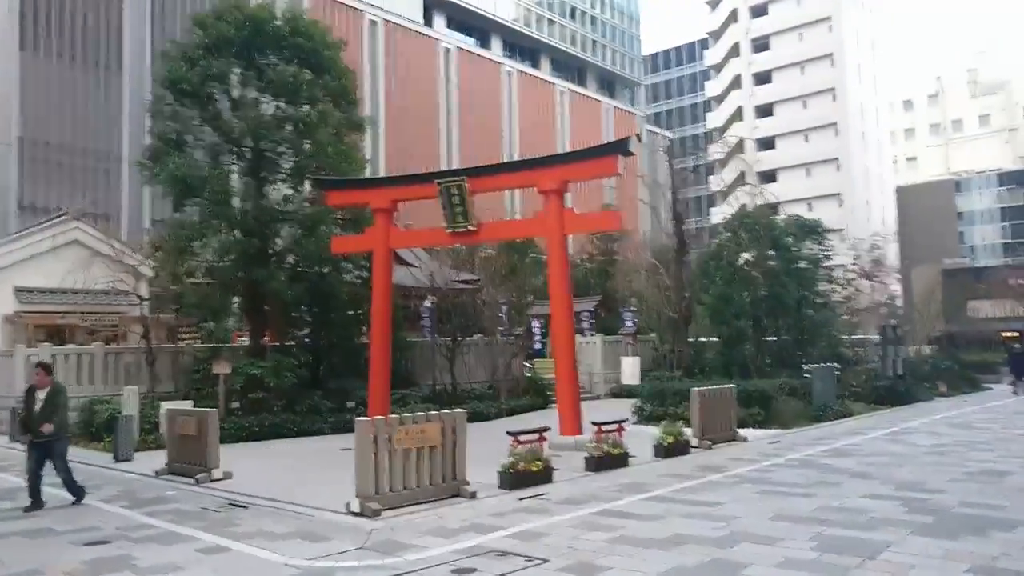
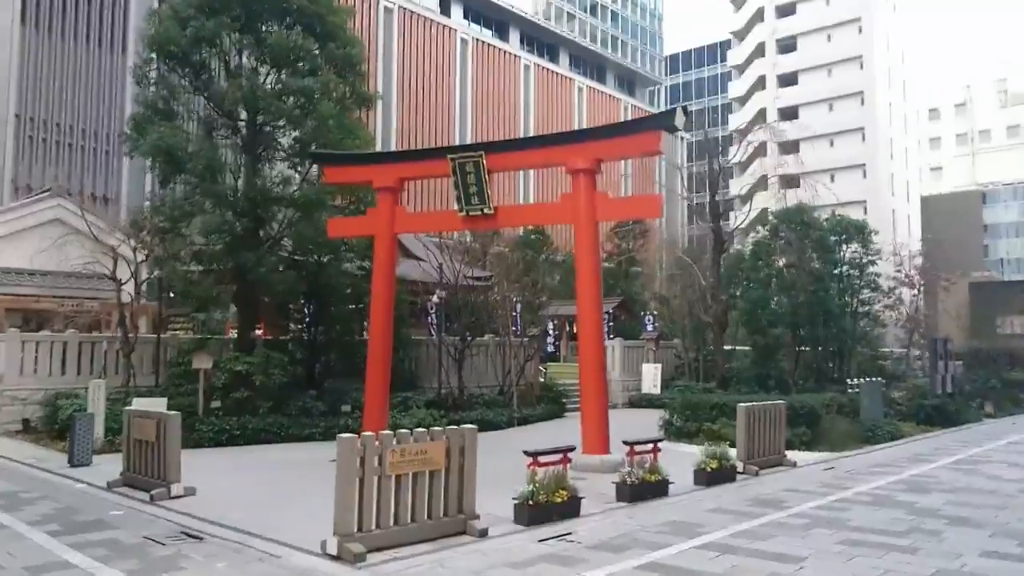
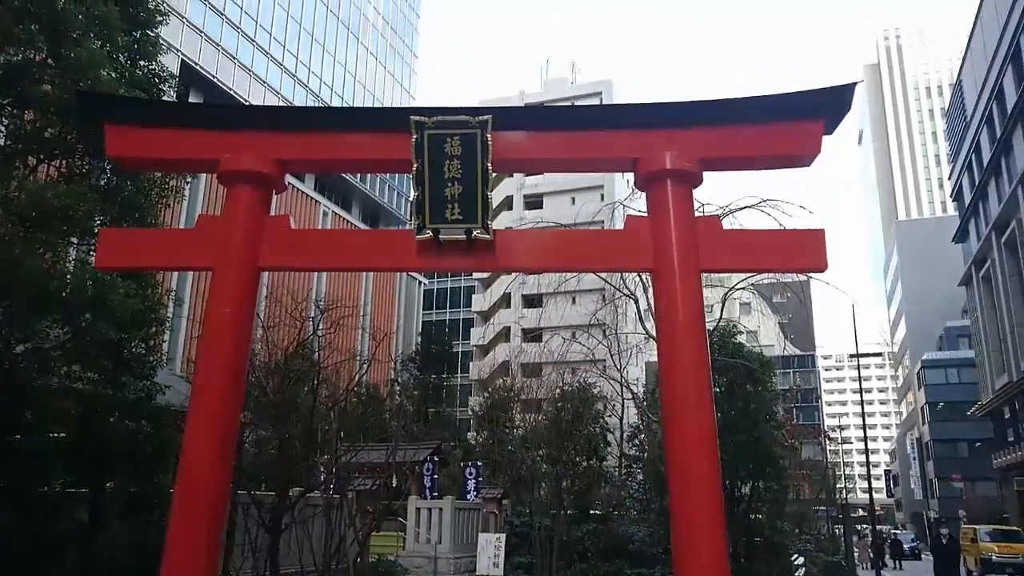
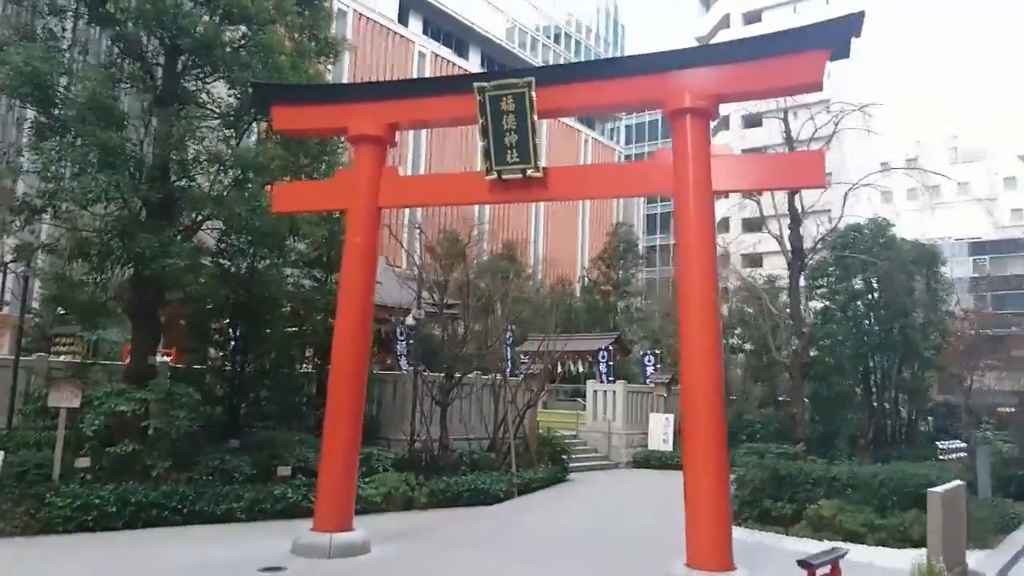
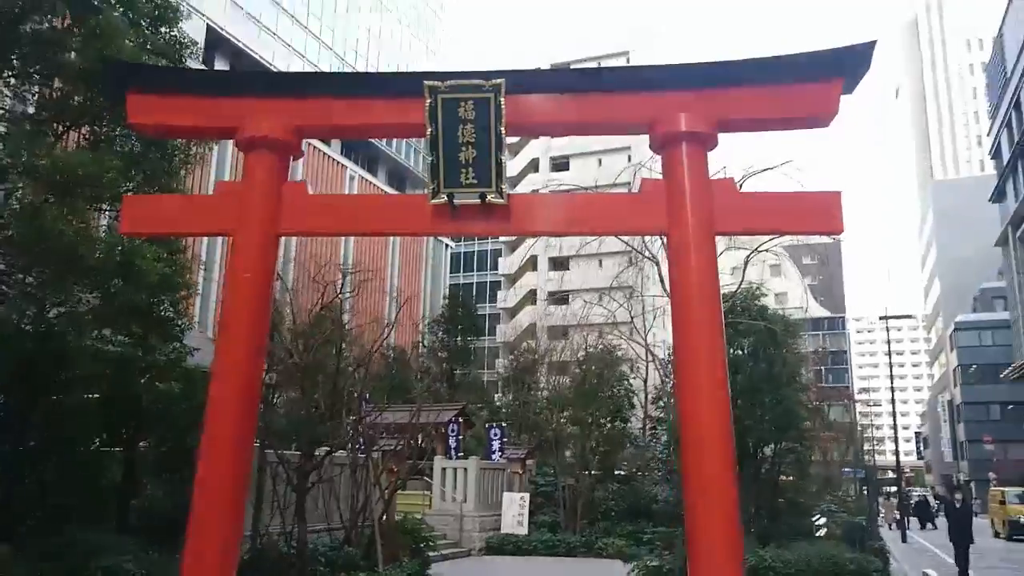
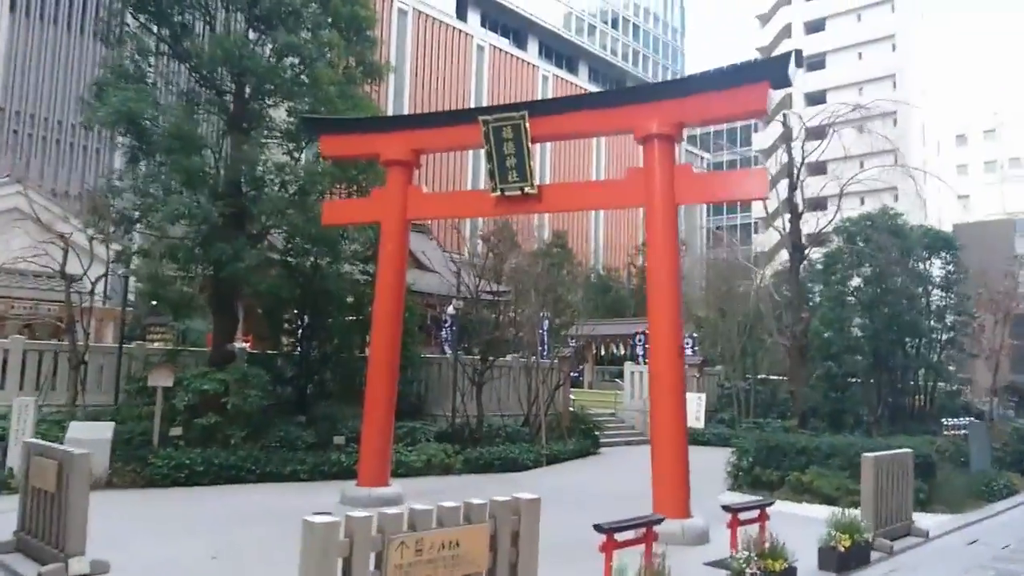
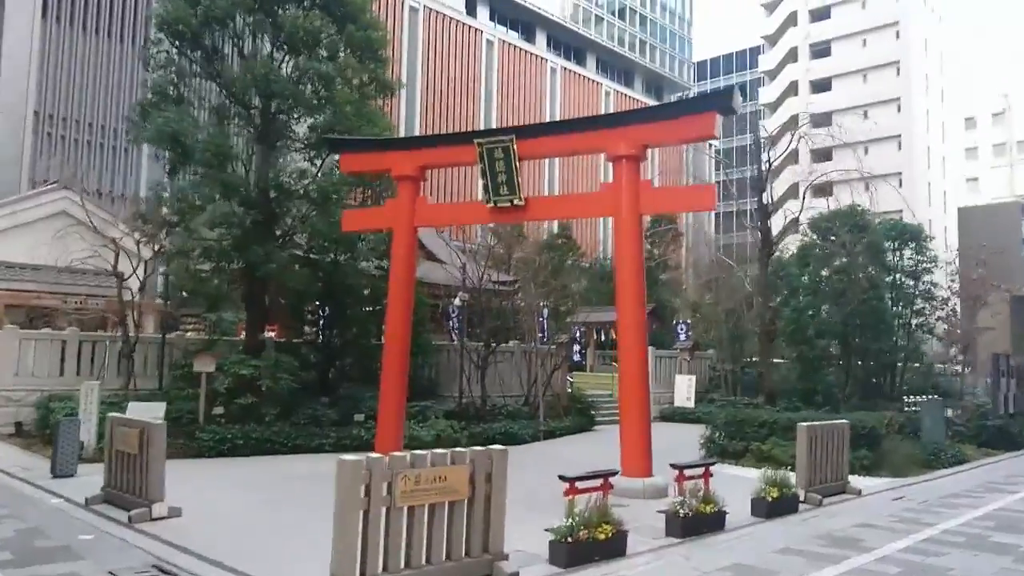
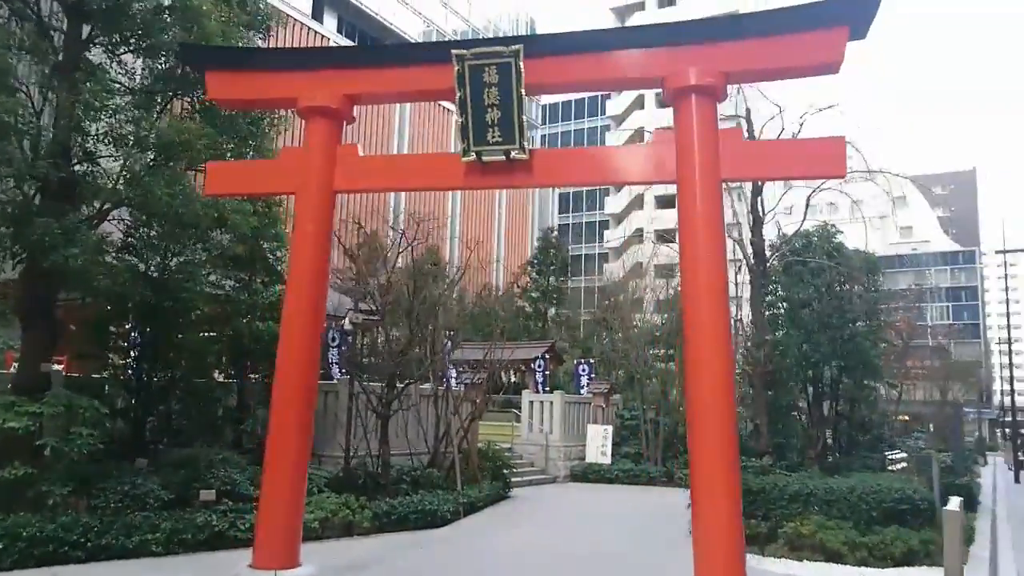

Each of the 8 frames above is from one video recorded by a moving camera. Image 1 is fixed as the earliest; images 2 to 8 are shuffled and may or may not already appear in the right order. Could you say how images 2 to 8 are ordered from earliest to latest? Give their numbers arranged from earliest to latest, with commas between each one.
2, 7, 6, 4, 8, 5, 3
